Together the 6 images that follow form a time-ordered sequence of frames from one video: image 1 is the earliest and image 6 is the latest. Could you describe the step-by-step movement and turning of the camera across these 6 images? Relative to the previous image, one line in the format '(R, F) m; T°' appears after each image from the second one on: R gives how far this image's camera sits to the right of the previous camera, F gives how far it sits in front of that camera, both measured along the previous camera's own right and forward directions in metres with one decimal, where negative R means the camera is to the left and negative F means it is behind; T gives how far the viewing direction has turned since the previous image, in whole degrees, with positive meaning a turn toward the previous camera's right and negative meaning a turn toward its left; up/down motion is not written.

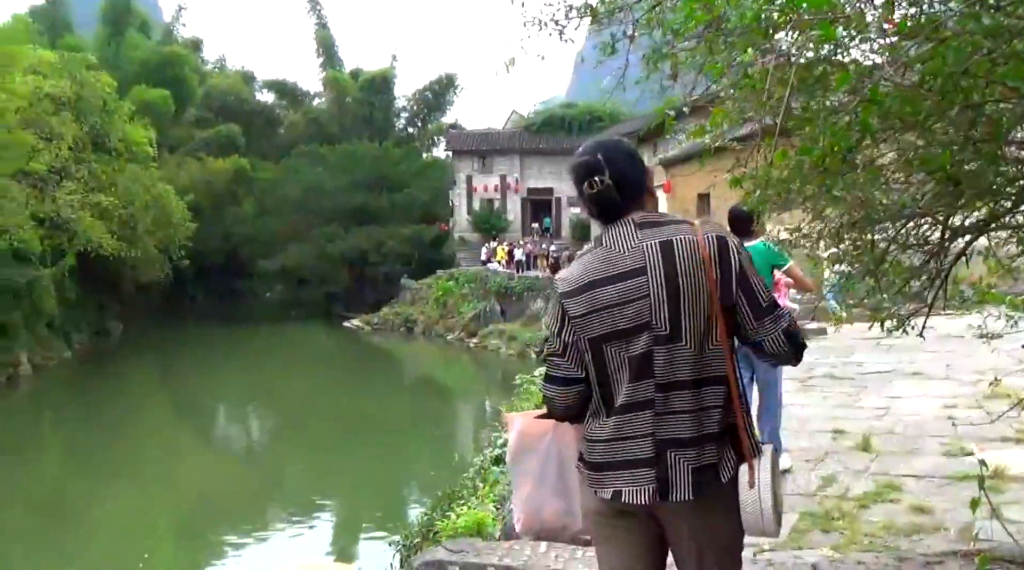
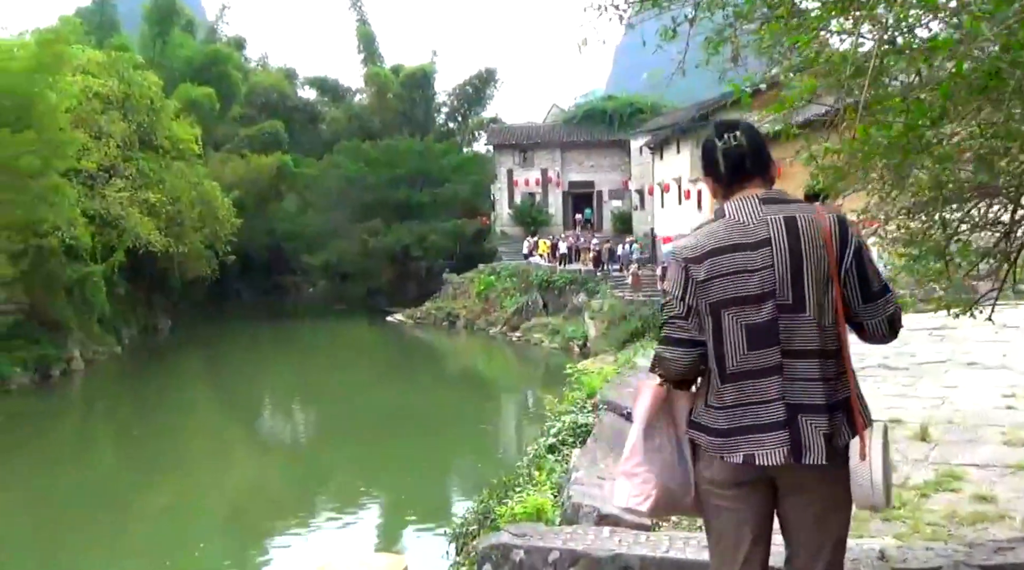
(-0.2, 0.0) m; -2°
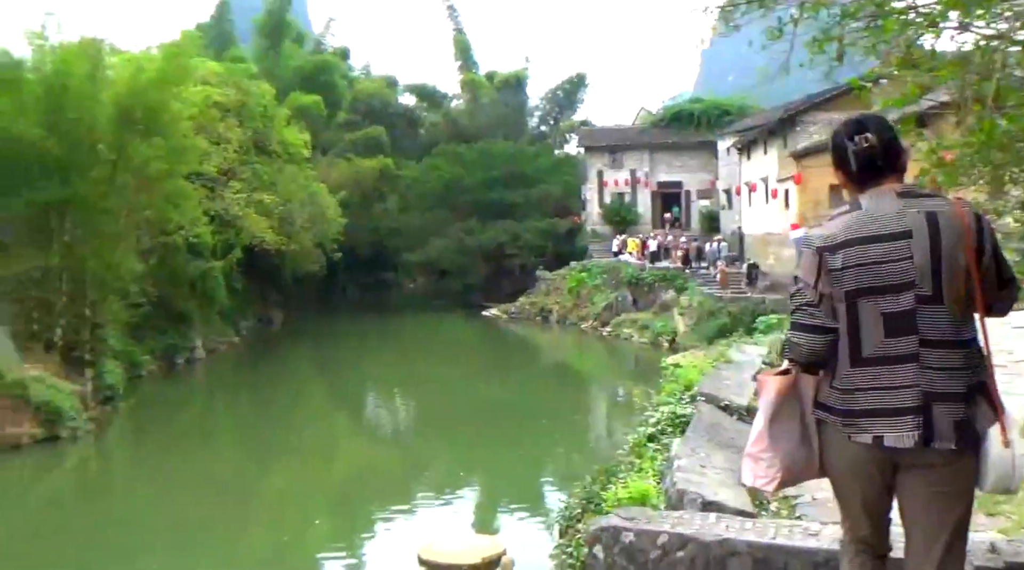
(-0.4, -0.4) m; -4°
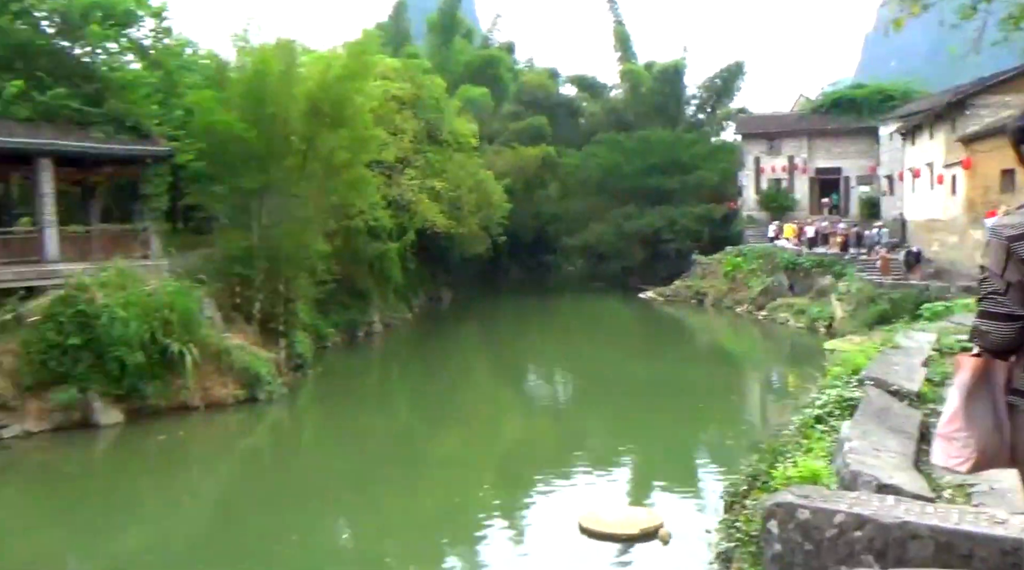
(-0.4, -0.5) m; -8°
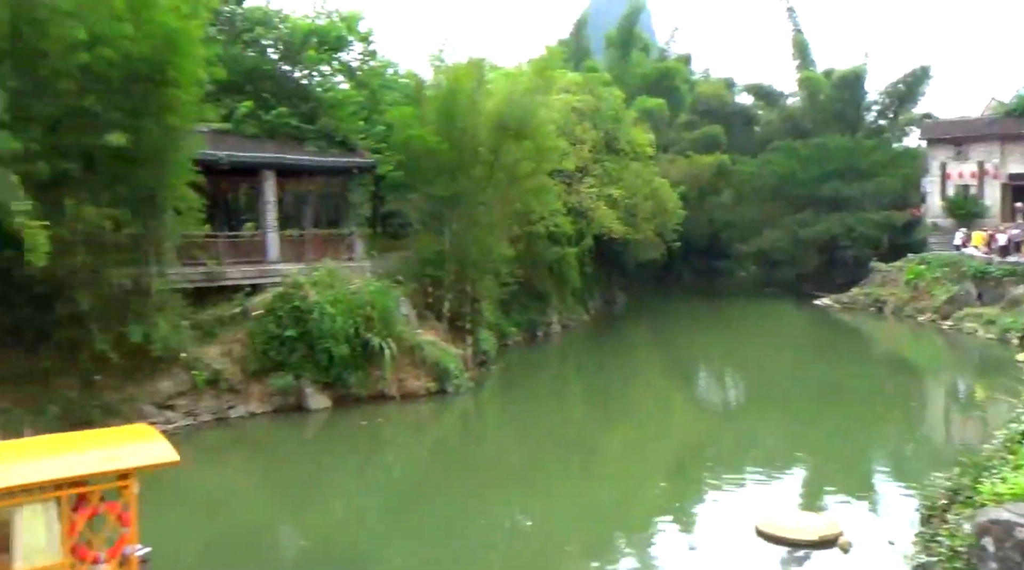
(-0.3, -0.5) m; -10°
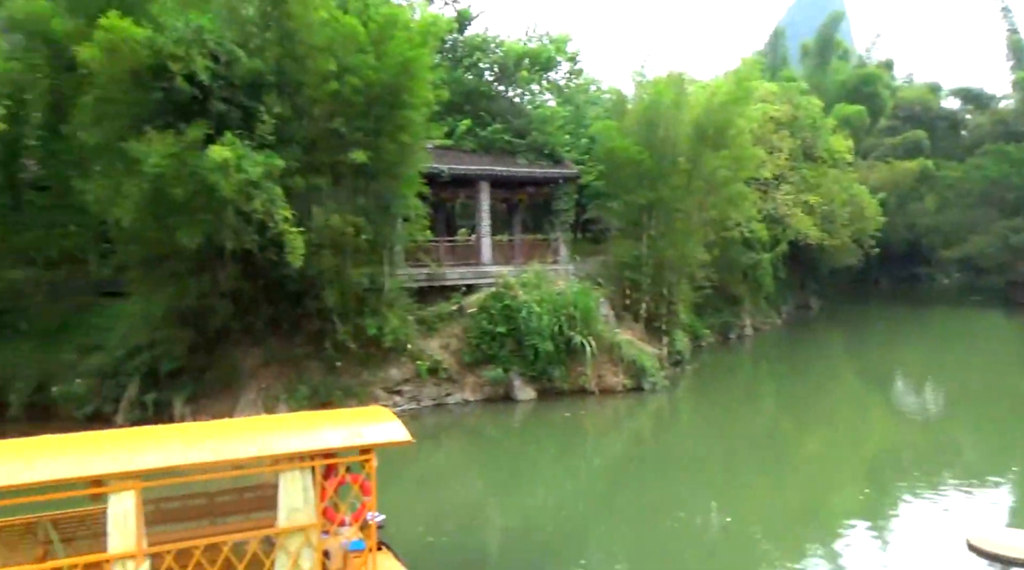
(-0.2, -0.8) m; -12°
